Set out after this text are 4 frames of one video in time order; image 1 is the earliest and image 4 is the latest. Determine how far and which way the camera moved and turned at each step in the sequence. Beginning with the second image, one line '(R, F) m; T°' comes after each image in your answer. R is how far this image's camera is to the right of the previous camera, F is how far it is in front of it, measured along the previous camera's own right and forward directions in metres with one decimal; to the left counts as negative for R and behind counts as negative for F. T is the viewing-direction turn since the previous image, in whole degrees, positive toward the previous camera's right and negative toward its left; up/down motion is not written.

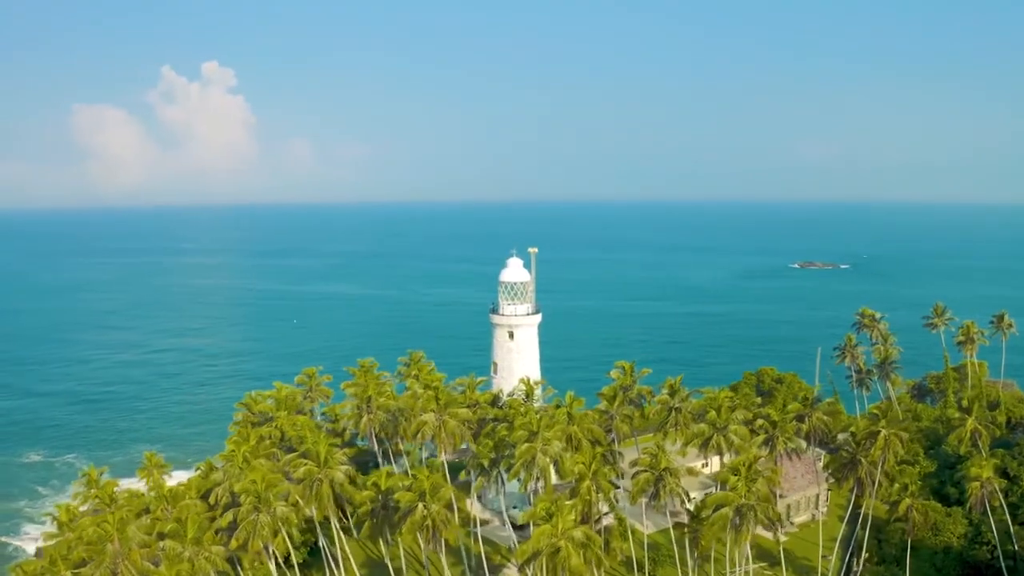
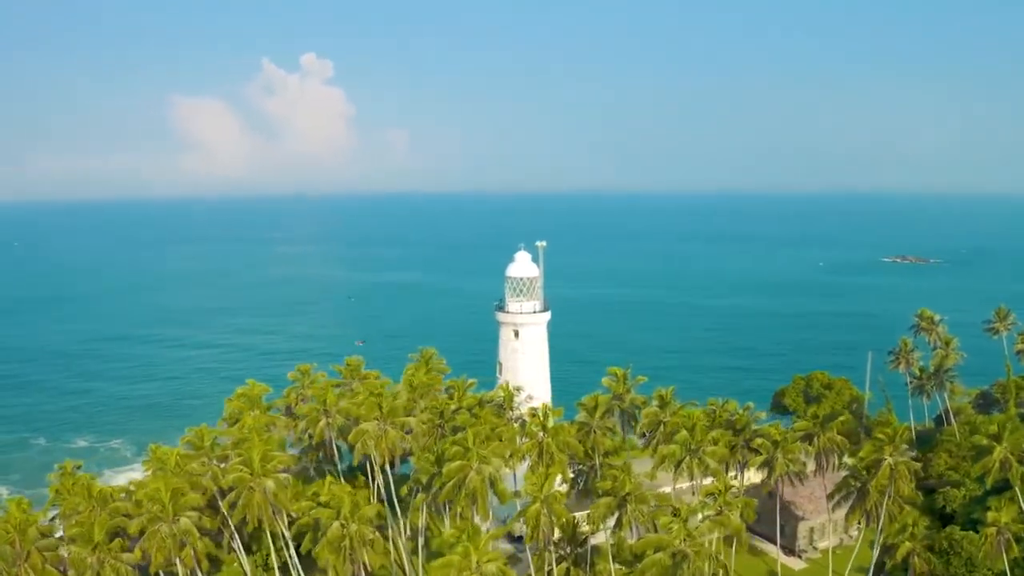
(+4.9, +3.8) m; -6°
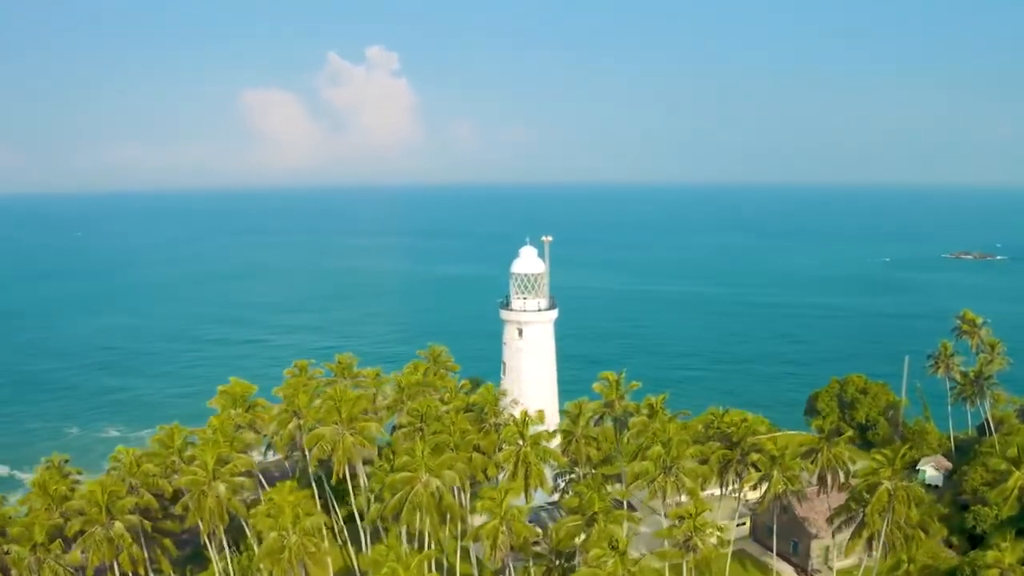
(+3.1, +2.3) m; -4°
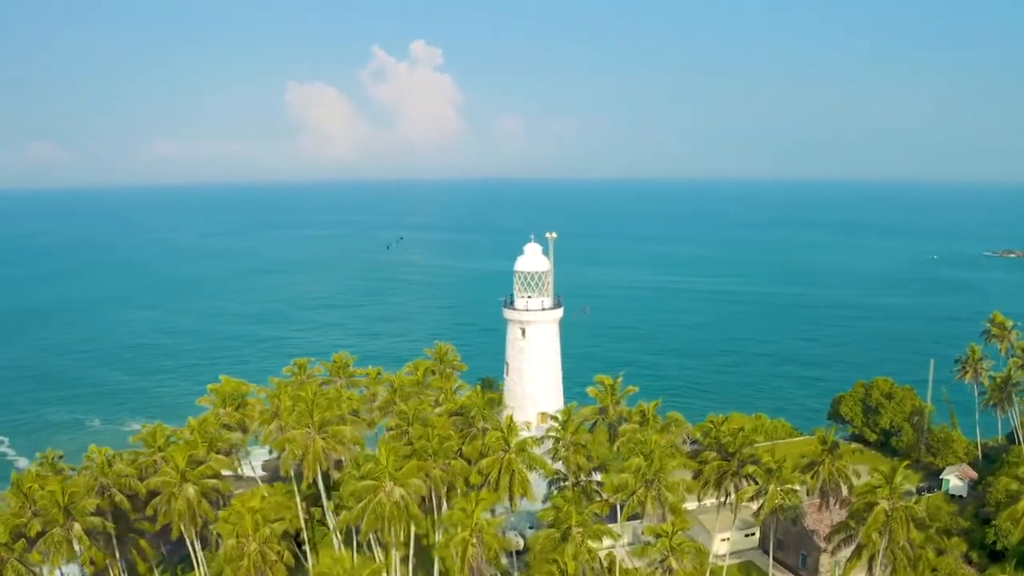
(+1.9, +1.4) m; -2°
